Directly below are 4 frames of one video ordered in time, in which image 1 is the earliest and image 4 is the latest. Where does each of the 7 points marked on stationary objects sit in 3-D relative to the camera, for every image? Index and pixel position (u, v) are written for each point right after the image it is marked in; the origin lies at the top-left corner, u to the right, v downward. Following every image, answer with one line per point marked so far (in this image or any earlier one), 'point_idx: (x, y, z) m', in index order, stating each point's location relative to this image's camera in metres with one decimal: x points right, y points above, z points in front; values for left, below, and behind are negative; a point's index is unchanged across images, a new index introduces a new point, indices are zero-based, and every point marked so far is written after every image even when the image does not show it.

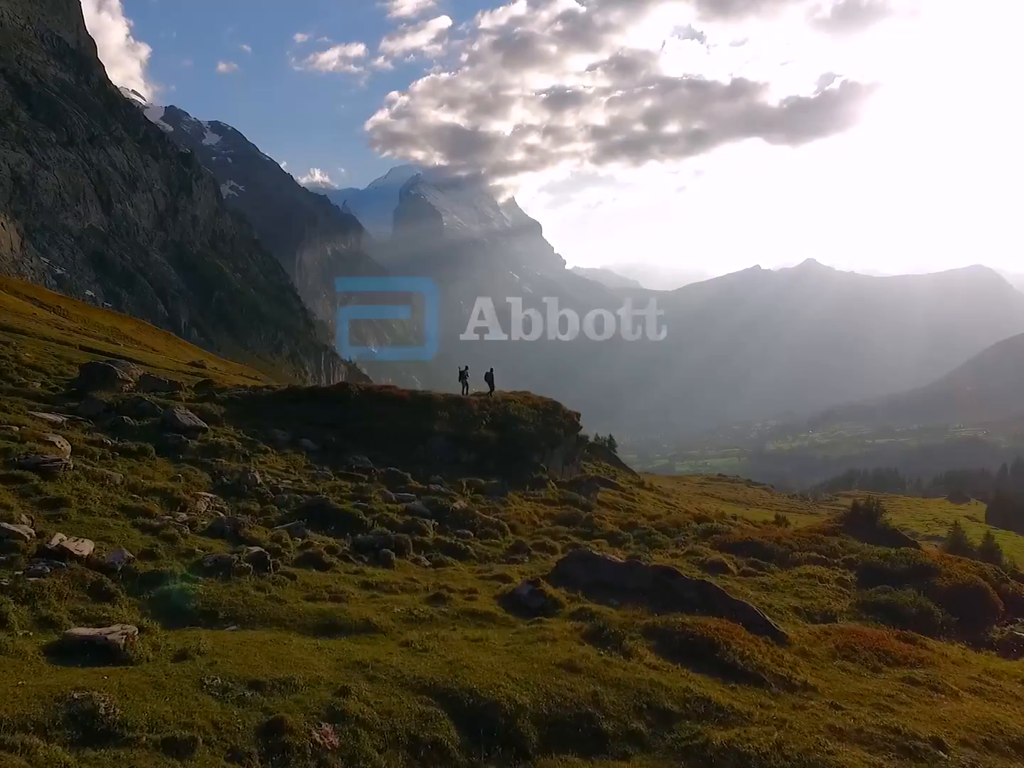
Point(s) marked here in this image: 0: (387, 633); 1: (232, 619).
0: (-2.4, -4.9, +17.8) m
1: (-5.4, -4.6, +17.5) m
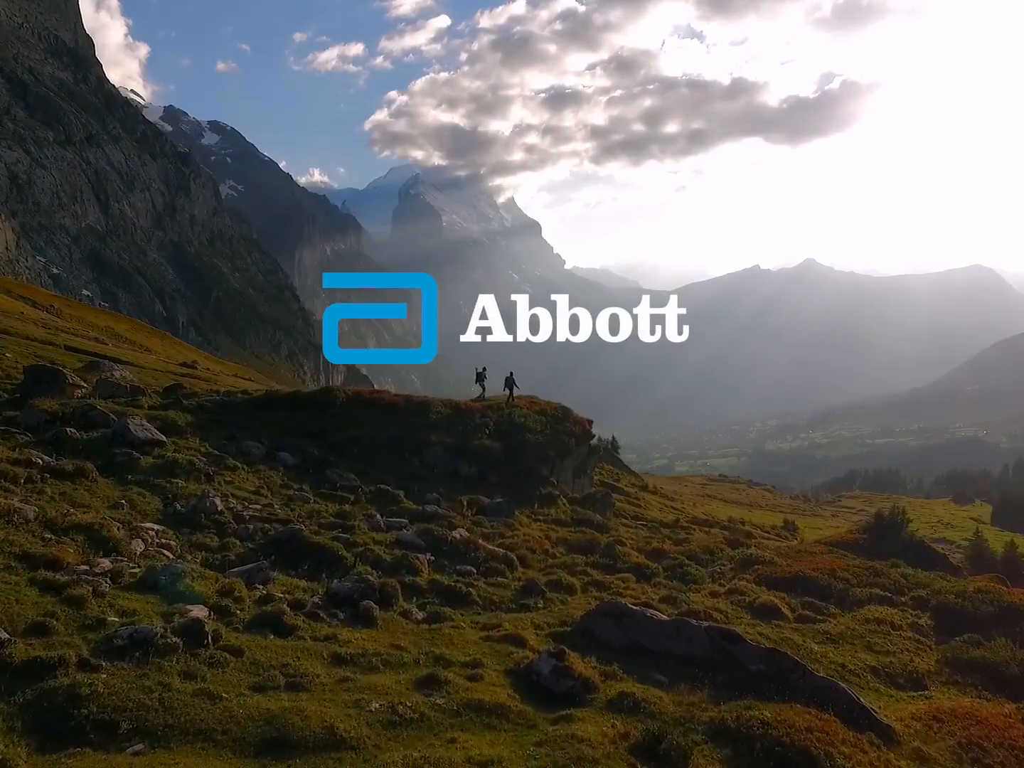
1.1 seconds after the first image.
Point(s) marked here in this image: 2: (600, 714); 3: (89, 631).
0: (-2.1, -5.1, +12.7) m
1: (-5.1, -4.8, +12.4) m
2: (+1.5, -5.5, +15.1) m
3: (-7.0, -4.1, +15.0) m
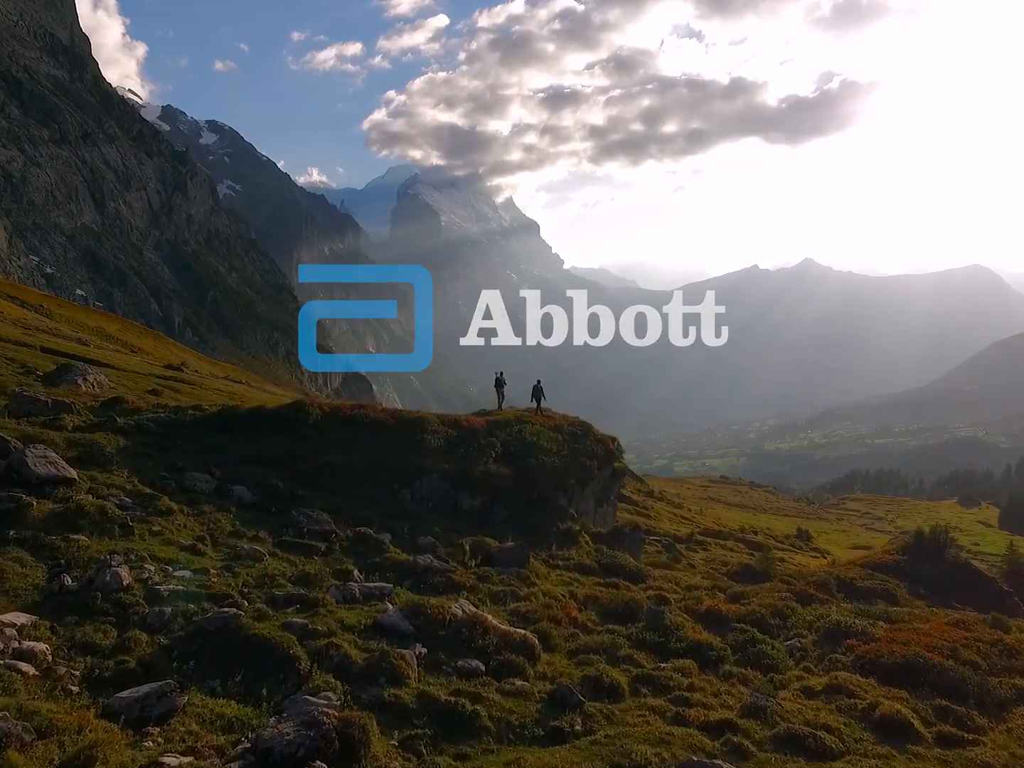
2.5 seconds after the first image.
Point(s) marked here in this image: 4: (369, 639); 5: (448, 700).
0: (-1.6, -5.6, +5.3) m
1: (-4.6, -5.3, +5.0) m
2: (+2.0, -6.0, +7.7) m
3: (-6.5, -4.6, +7.6) m
4: (-3.0, -5.3, +18.8) m
5: (-1.1, -5.8, +16.6) m
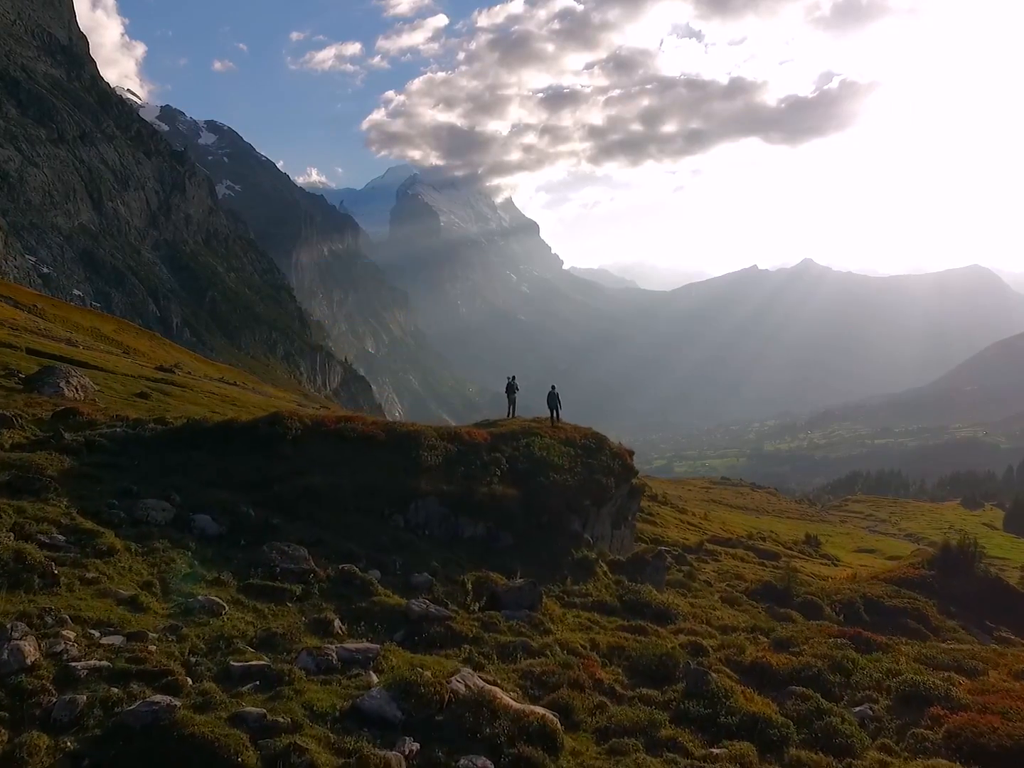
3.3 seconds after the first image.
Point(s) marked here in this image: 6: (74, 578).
0: (-1.3, -5.9, +1.1) m
1: (-4.3, -5.6, +0.8) m
2: (+2.3, -6.3, +3.5) m
3: (-6.2, -4.9, +3.3) m
4: (-2.7, -5.6, +14.5) m
5: (-0.9, -6.1, +12.3) m
6: (-9.1, -4.0, +18.7) m
